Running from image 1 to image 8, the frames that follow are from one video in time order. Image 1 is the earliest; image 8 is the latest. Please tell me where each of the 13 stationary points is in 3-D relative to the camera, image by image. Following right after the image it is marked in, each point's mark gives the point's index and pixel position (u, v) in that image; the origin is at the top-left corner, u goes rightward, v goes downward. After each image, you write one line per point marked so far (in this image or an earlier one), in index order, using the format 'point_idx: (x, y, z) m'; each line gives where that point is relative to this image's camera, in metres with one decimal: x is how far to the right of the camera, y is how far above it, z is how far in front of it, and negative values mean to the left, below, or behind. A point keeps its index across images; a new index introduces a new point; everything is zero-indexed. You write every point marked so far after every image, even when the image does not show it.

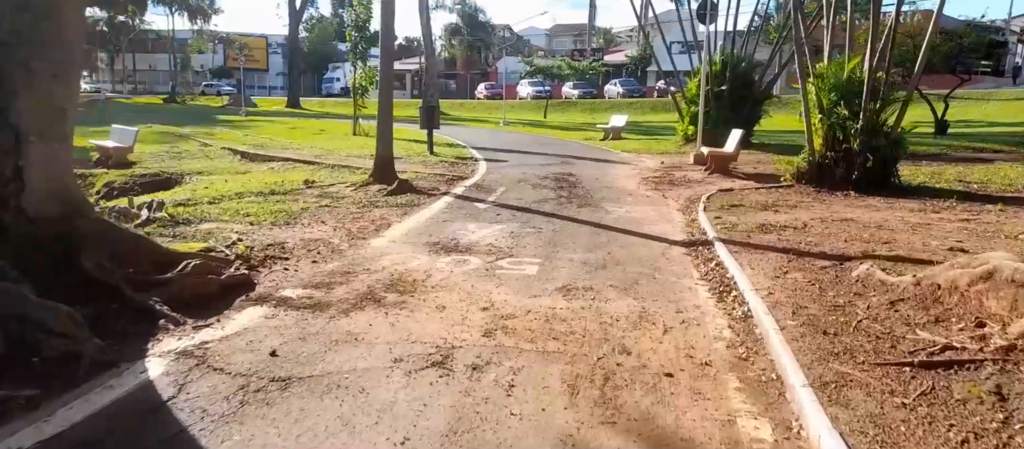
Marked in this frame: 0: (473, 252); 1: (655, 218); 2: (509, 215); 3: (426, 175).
0: (-0.4, -0.3, +7.3) m
1: (+1.9, +0.1, +9.9) m
2: (0.0, +0.1, +9.6) m
3: (-1.7, +1.0, +14.7) m
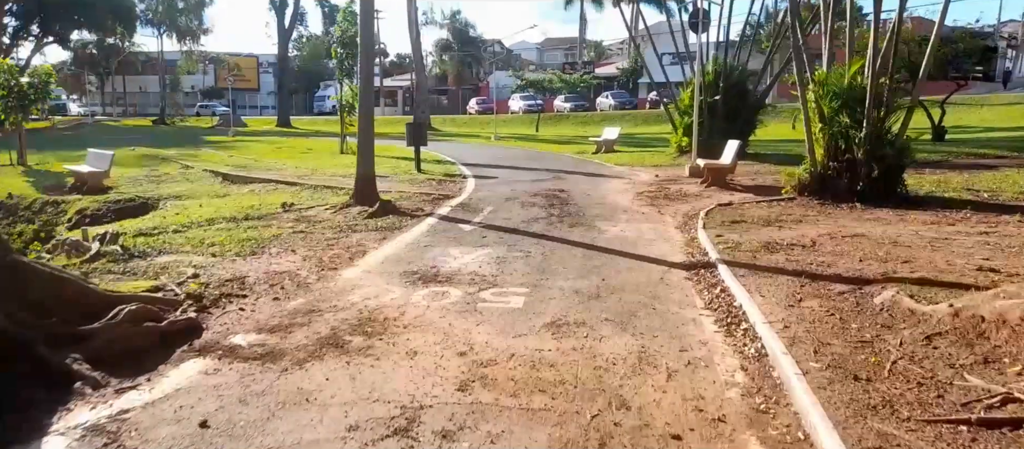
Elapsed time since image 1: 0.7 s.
0: (-0.5, -0.5, +6.6) m
1: (+1.7, -0.1, +9.3) m
2: (-0.2, -0.2, +9.0) m
3: (-1.9, +0.6, +14.0) m
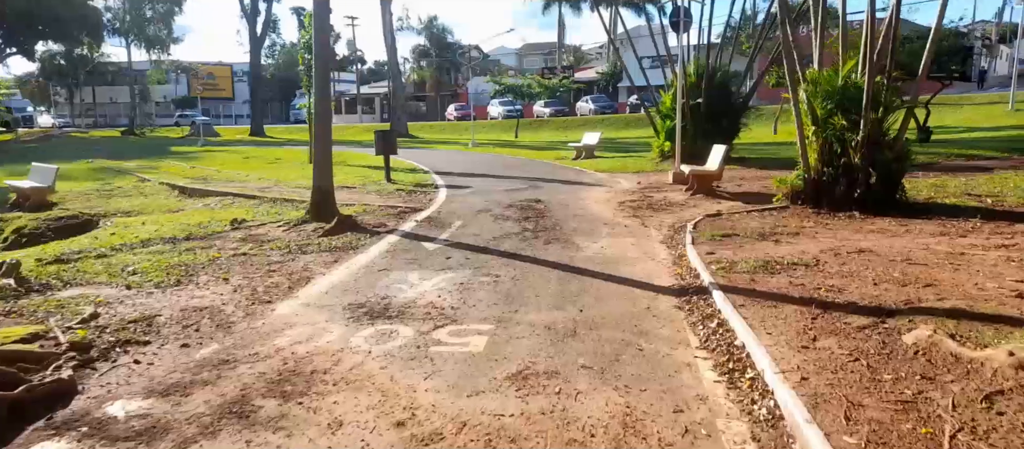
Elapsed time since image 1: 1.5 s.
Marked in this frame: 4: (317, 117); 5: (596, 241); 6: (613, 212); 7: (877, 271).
0: (-0.8, -0.7, +5.6) m
1: (+1.4, -0.3, +8.4) m
2: (-0.5, -0.4, +8.0) m
3: (-2.4, +0.3, +13.0) m
4: (-2.9, +1.6, +11.1) m
5: (+1.0, -0.2, +9.1) m
6: (+1.6, +0.2, +11.7) m
7: (+3.1, -0.4, +6.5) m
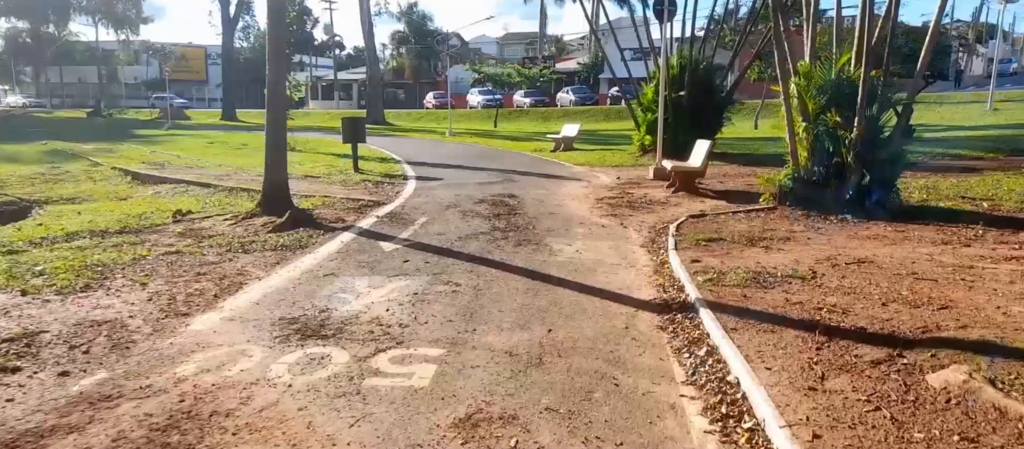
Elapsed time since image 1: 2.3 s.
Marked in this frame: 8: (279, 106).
0: (-1.1, -0.7, +4.8) m
1: (+1.0, -0.4, +7.6) m
2: (-0.9, -0.4, +7.2) m
3: (-2.9, +0.4, +12.2) m
4: (-3.3, +1.7, +10.1) m
5: (+0.6, -0.2, +8.3) m
6: (+1.1, +0.2, +10.9) m
7: (+2.8, -0.5, +5.7) m
8: (-3.2, +1.6, +10.2) m
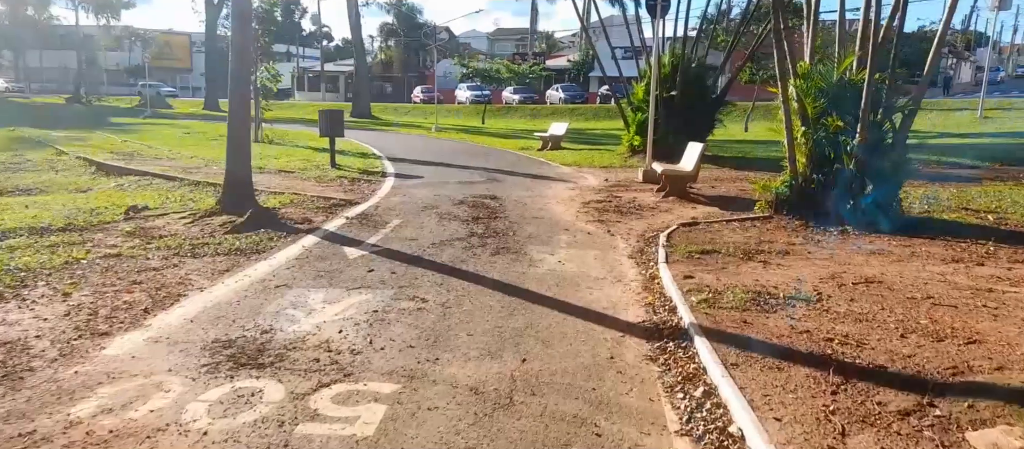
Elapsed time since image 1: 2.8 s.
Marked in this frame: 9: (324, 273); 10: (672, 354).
0: (-1.3, -0.8, +4.1) m
1: (+0.8, -0.4, +6.9) m
2: (-1.1, -0.4, +6.5) m
3: (-3.2, +0.4, +11.4) m
4: (-3.5, +1.7, +9.4) m
5: (+0.4, -0.3, +7.7) m
6: (+0.9, +0.1, +10.3) m
7: (+2.6, -0.6, +5.1) m
8: (-3.4, +1.6, +9.5) m
9: (-1.6, -0.4, +6.5) m
10: (+1.0, -0.8, +4.6) m
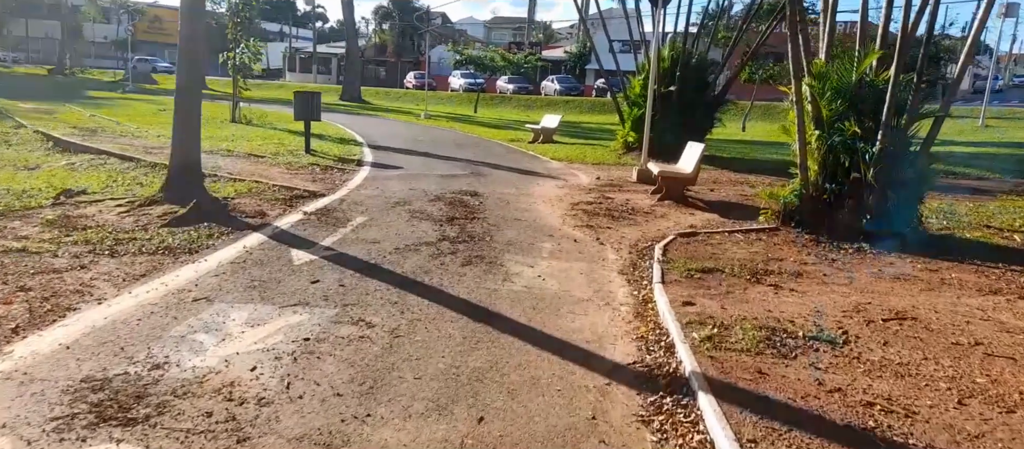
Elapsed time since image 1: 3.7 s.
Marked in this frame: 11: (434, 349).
0: (-1.5, -0.8, +3.1) m
1: (+0.6, -0.5, +6.0) m
2: (-1.3, -0.4, +5.5) m
3: (-3.4, +0.5, +10.4) m
4: (-3.7, +1.8, +8.4) m
5: (+0.2, -0.4, +6.7) m
6: (+0.6, +0.1, +9.3) m
7: (+2.4, -0.8, +4.2) m
8: (-3.6, +1.7, +8.5) m
9: (-1.9, -0.4, +5.5) m
10: (+0.8, -0.9, +3.7) m
11: (-0.4, -0.7, +4.3) m
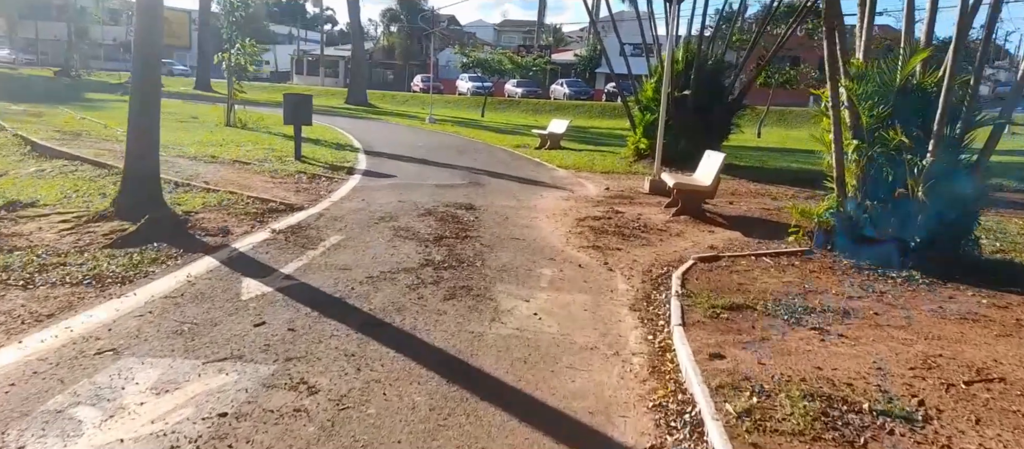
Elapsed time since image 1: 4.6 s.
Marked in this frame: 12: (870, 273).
0: (-1.6, -1.0, +2.1) m
1: (+0.5, -0.7, +4.9) m
2: (-1.4, -0.6, +4.5) m
3: (-3.4, +0.3, +9.4) m
4: (-3.7, +1.6, +7.4) m
5: (+0.1, -0.6, +5.7) m
6: (+0.6, -0.1, +8.2) m
7: (+2.3, -1.0, +3.1) m
8: (-3.6, +1.5, +7.5) m
9: (-1.9, -0.6, +4.5) m
10: (+0.7, -1.1, +2.6) m
11: (-0.5, -0.9, +3.3) m
12: (+3.3, -0.5, +6.9) m
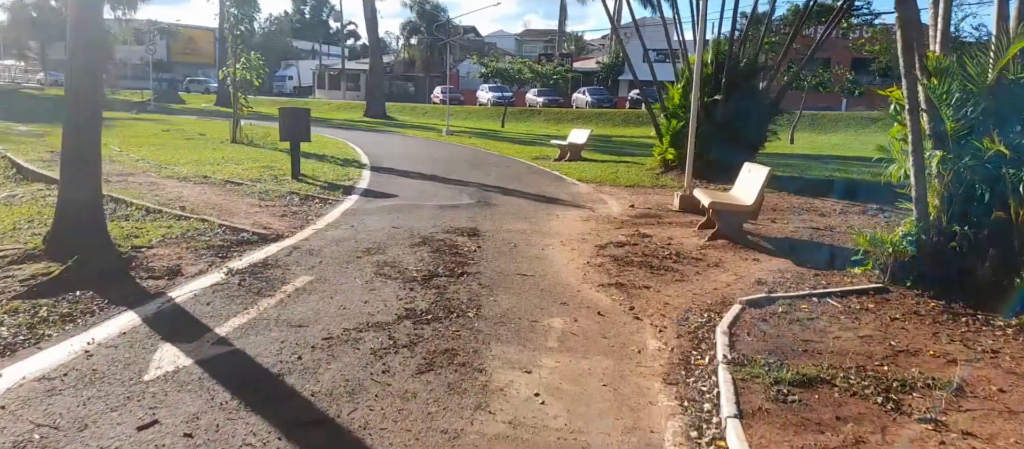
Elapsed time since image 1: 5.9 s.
0: (-1.7, -1.2, +0.8) m
1: (+0.4, -1.0, +3.6) m
2: (-1.5, -0.9, +3.2) m
3: (-3.3, 0.0, +8.2) m
4: (-3.7, +1.3, +6.2) m
5: (+0.1, -0.8, +4.3) m
6: (+0.6, -0.4, +6.9) m
7: (+2.2, -1.2, +1.7) m
8: (-3.6, +1.2, +6.3) m
9: (-2.0, -0.9, +3.2) m
10: (+0.6, -1.3, +1.2) m
11: (-0.6, -1.1, +2.0) m
12: (+3.3, -0.7, +5.4) m
